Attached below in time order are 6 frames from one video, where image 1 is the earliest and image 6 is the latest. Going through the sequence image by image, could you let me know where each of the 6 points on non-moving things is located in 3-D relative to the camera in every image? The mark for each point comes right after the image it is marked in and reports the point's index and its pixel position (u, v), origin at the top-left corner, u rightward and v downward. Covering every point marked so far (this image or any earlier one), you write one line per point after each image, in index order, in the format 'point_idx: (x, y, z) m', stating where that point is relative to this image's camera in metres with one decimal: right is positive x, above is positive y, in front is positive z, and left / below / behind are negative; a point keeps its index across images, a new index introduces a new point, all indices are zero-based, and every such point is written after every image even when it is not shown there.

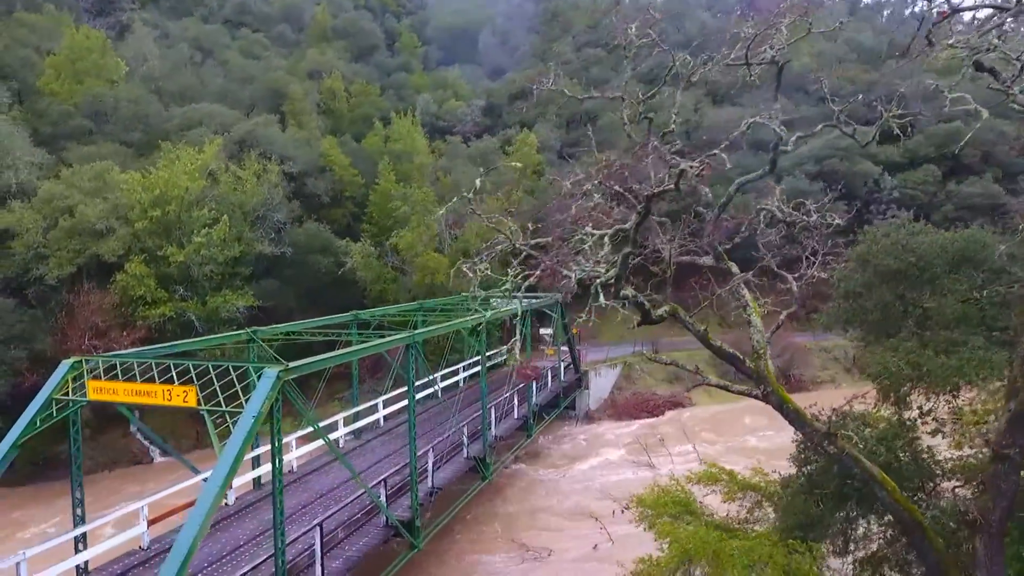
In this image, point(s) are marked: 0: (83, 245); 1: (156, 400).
0: (-11.4, +1.2, +18.8) m
1: (-4.5, -1.4, +8.9) m
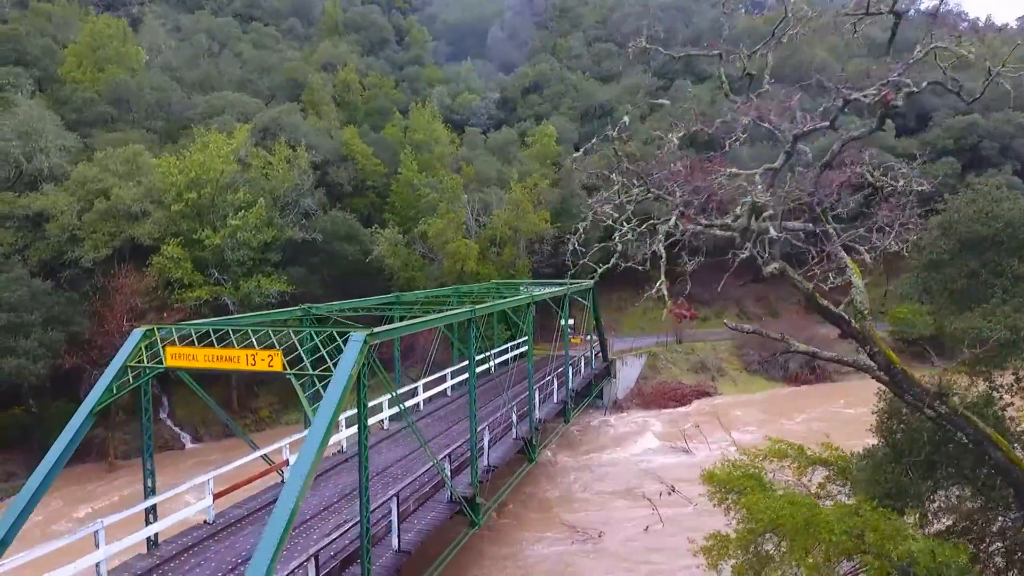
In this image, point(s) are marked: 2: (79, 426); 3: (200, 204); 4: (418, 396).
0: (-10.4, +1.6, +18.6) m
1: (-3.4, -1.0, +8.7) m
2: (-5.3, -1.7, +8.7) m
3: (-8.6, +2.4, +19.5) m
4: (-2.7, -2.7, +17.4) m
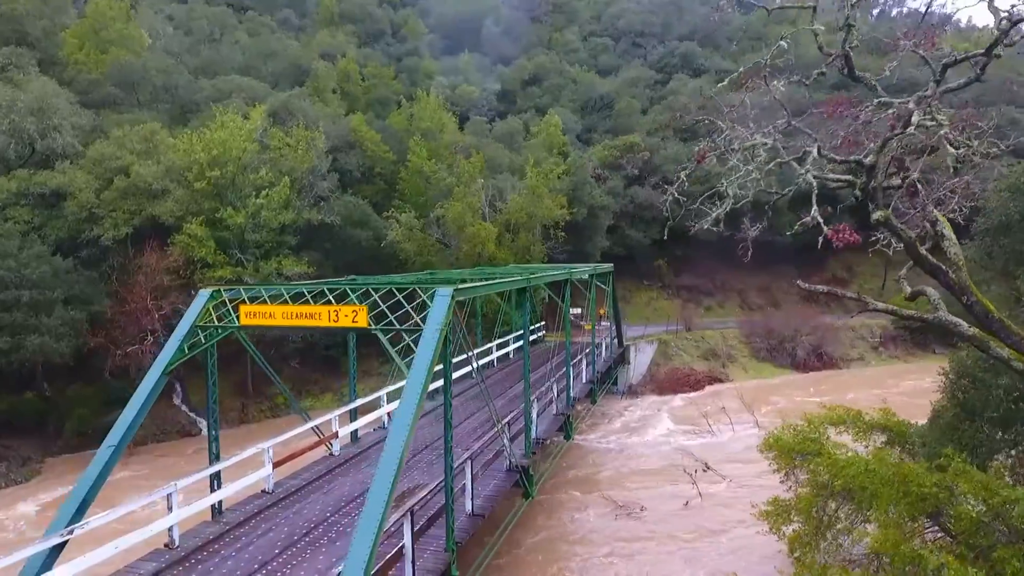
0: (-9.6, +2.1, +18.2) m
1: (-2.3, -0.4, +8.5) m
2: (-4.3, -1.2, +8.4) m
3: (-7.9, +2.9, +19.1) m
4: (-1.9, -2.2, +17.2) m
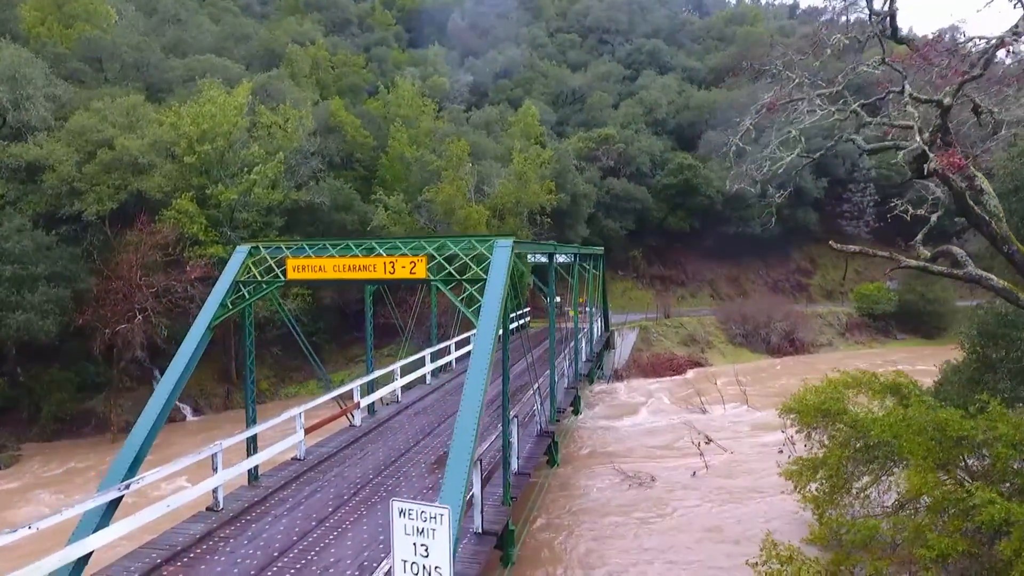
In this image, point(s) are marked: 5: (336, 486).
0: (-9.6, +2.7, +17.4) m
1: (-1.6, +0.2, +8.3) m
2: (-3.5, -0.6, +8.1) m
3: (-7.9, +3.4, +18.5) m
4: (-1.8, -1.7, +16.9) m
5: (-2.3, -2.5, +9.0) m
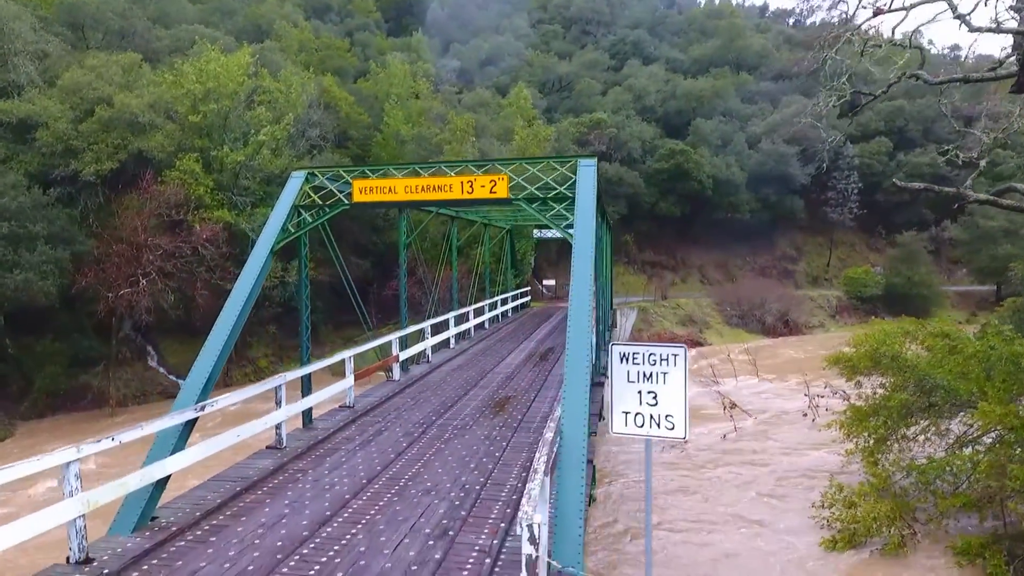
0: (-9.1, +3.5, +16.5) m
1: (-0.7, +1.0, +7.8) m
2: (-2.6, +0.3, +7.5) m
3: (-7.5, +4.2, +17.7) m
4: (-1.3, -0.8, +16.4) m
5: (-1.4, -1.7, +8.5) m
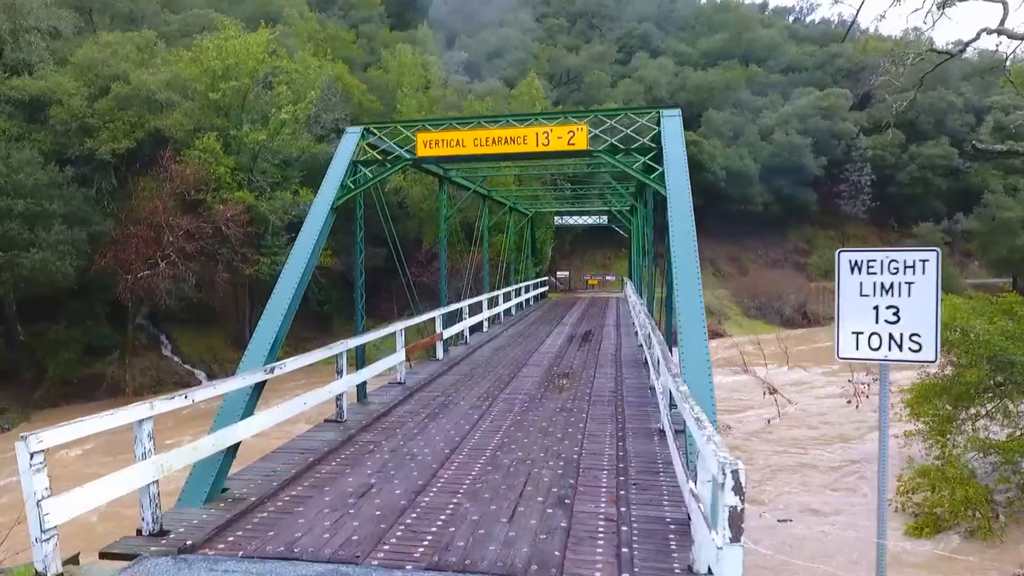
0: (-8.4, +3.8, +15.9) m
1: (+0.1, +1.4, +7.2) m
2: (-1.8, +0.7, +6.9) m
3: (-6.8, +4.6, +17.1) m
4: (-0.6, -0.5, +15.8) m
5: (-0.6, -1.3, +7.9) m
